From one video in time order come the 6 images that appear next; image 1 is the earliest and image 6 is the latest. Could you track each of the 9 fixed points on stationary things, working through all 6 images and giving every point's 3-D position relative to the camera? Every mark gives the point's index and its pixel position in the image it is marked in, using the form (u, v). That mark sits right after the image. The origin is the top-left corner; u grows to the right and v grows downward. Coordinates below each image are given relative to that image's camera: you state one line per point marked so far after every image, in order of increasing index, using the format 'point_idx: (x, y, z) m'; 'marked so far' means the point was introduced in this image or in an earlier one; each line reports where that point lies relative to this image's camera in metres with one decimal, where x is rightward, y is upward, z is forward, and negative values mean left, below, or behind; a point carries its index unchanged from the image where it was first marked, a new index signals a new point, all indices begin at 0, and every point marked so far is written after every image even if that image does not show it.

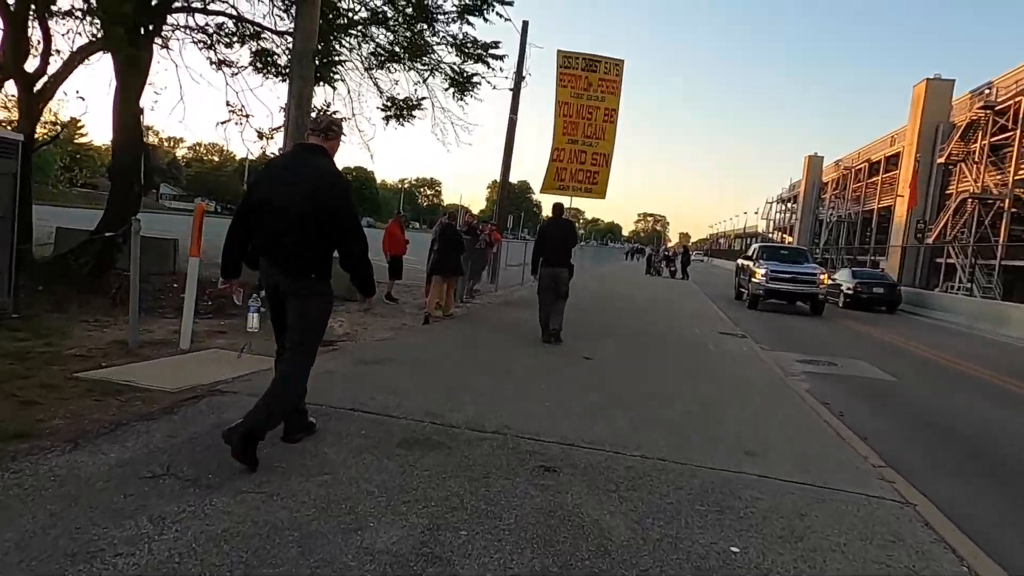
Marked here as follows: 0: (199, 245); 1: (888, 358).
0: (-3.6, +0.5, +7.6) m
1: (+6.9, -1.3, +12.2) m
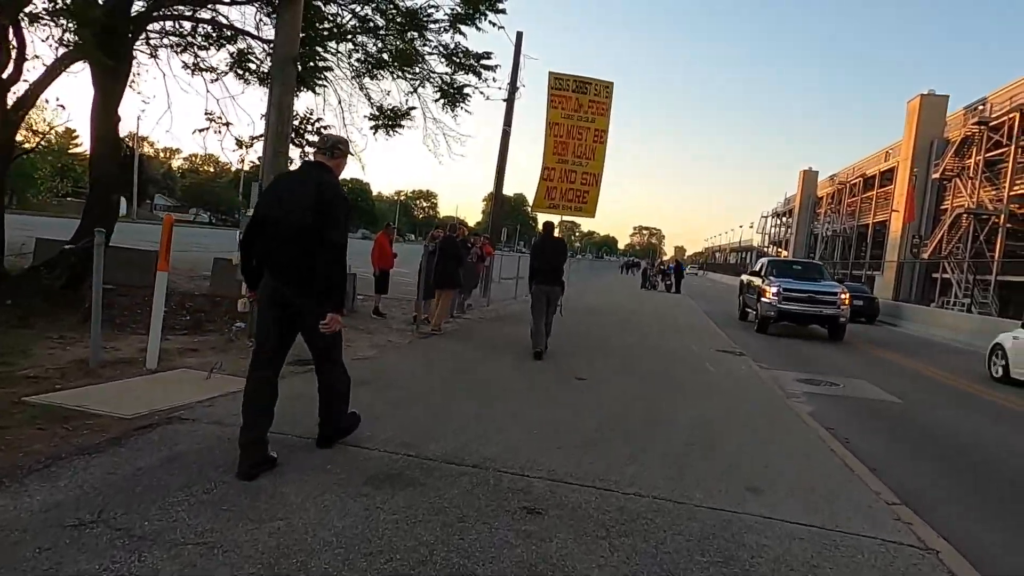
0: (-3.8, +0.3, +7.2) m
1: (+6.7, -1.6, +11.8) m
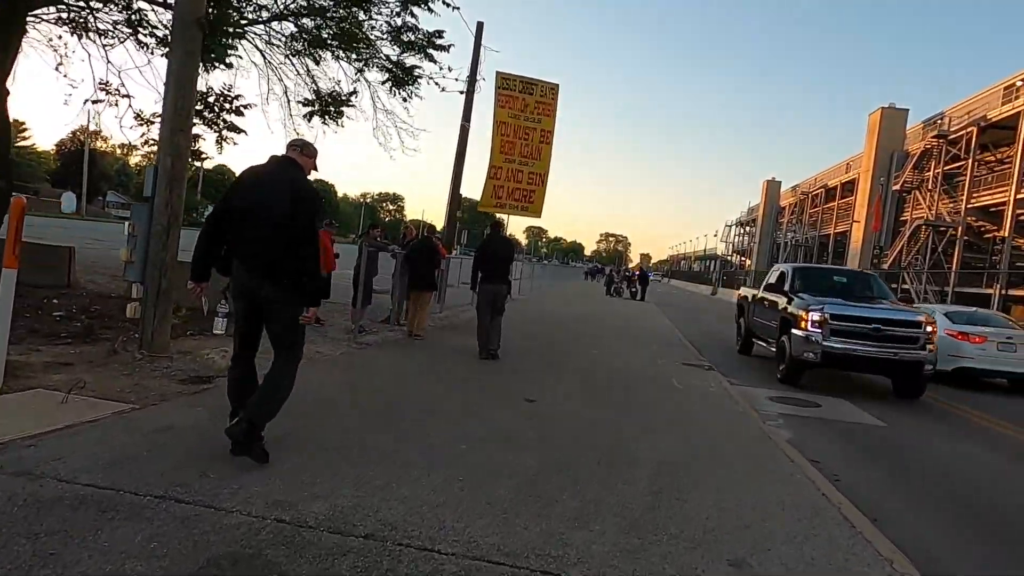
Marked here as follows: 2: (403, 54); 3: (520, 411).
0: (-4.4, +0.3, +5.8) m
1: (+5.9, -1.8, +10.9) m
2: (-2.2, +4.7, +13.2) m
3: (+0.1, -1.3, +6.8) m
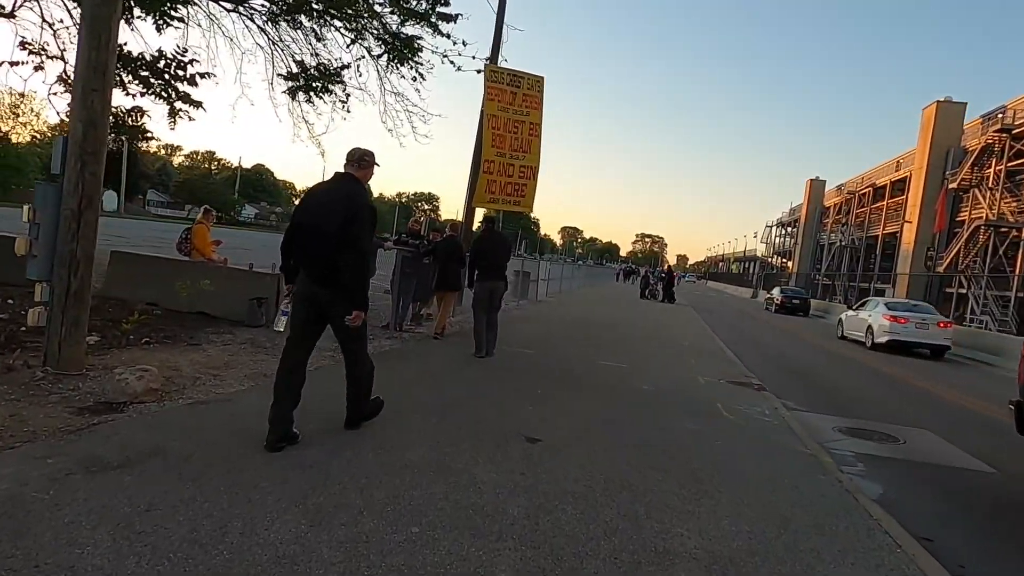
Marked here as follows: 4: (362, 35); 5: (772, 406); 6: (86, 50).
0: (-4.4, +0.3, +4.3) m
1: (+6.0, -1.9, +8.9) m
2: (-1.8, +4.6, +11.6) m
3: (0.0, -1.3, +5.1) m
4: (-2.7, +4.7, +12.3) m
5: (+3.6, -1.7, +9.2) m
6: (-3.8, +2.2, +6.0) m
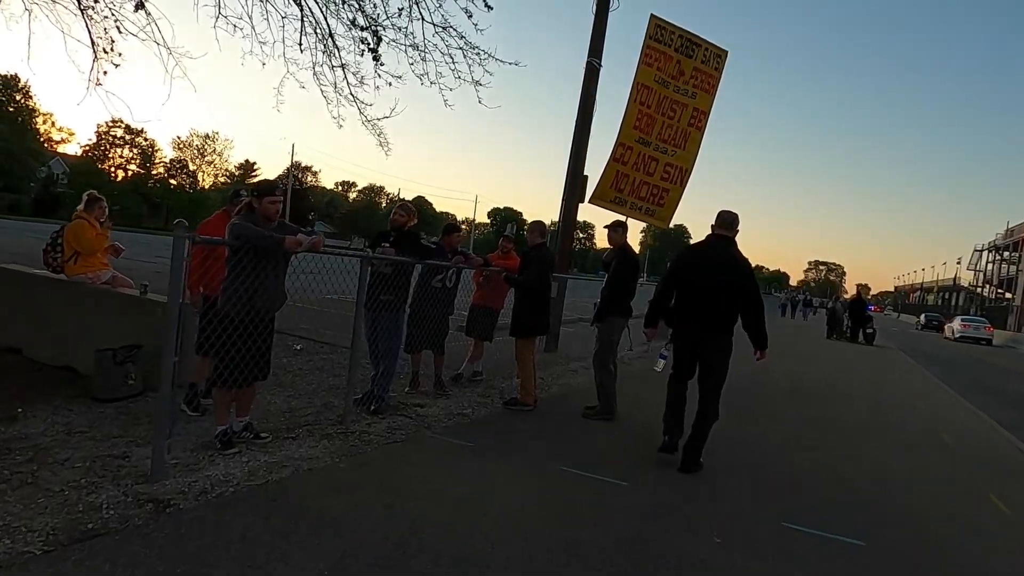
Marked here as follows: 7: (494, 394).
0: (-5.4, +0.2, -0.6) m
1: (+5.8, -2.2, +1.3) m
2: (-1.1, +4.2, +6.1) m
3: (-0.9, -1.4, -0.9) m
4: (-1.8, +4.2, +7.0) m
5: (+3.6, -2.0, +2.2) m
6: (-4.4, +2.0, +1.0) m
7: (-0.2, -1.3, +7.9) m
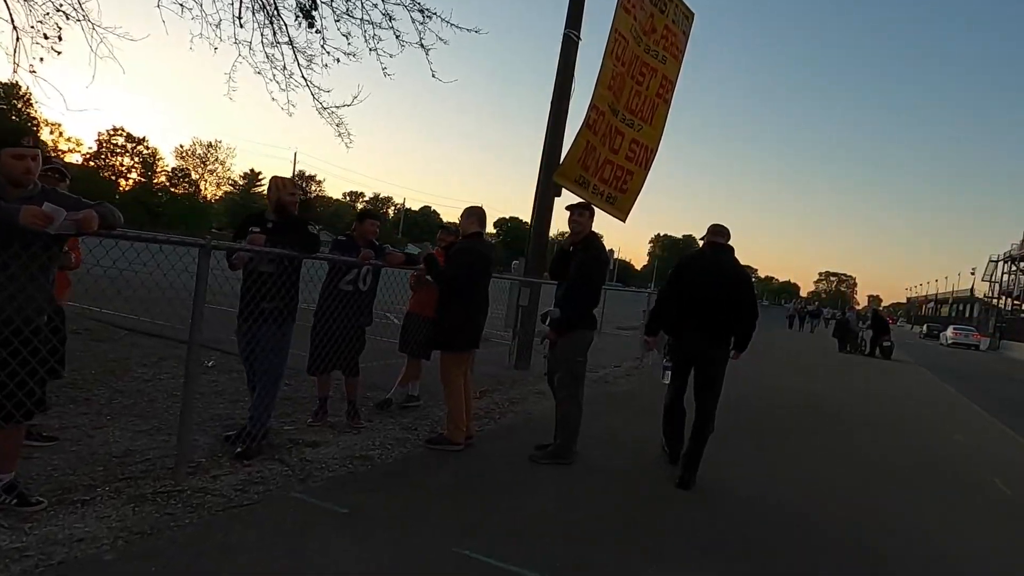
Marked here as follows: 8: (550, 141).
0: (-6.1, +0.3, -2.2) m
1: (+5.1, -2.1, -0.4) m
2: (-1.7, +4.2, +4.5) m
3: (-1.6, -1.3, -2.6) m
4: (-2.4, +4.2, +5.4) m
5: (+2.9, -1.9, +0.5) m
6: (-5.1, +2.1, -0.5) m
7: (-0.8, -1.3, +6.2) m
8: (+0.6, +2.4, +10.6) m
